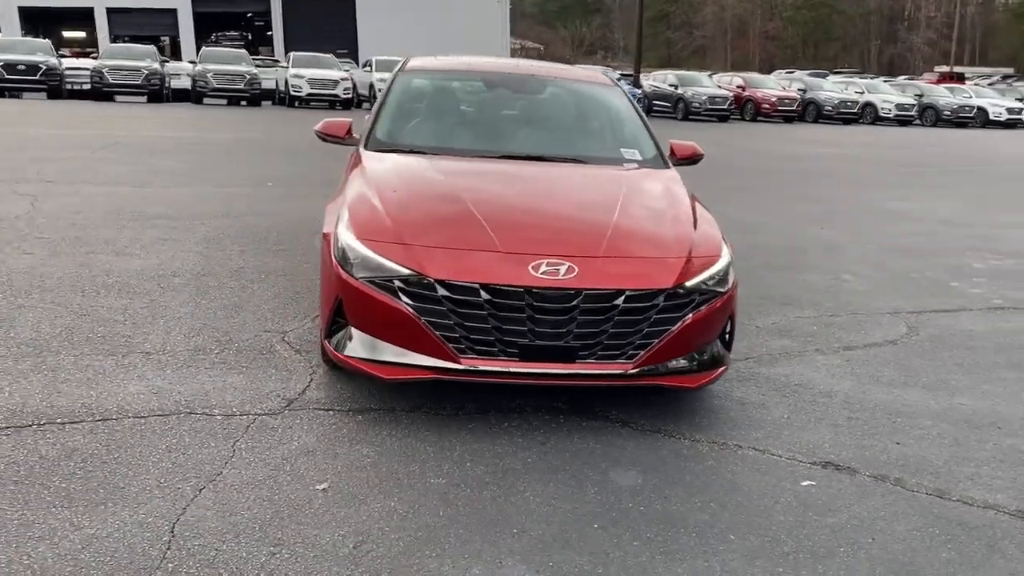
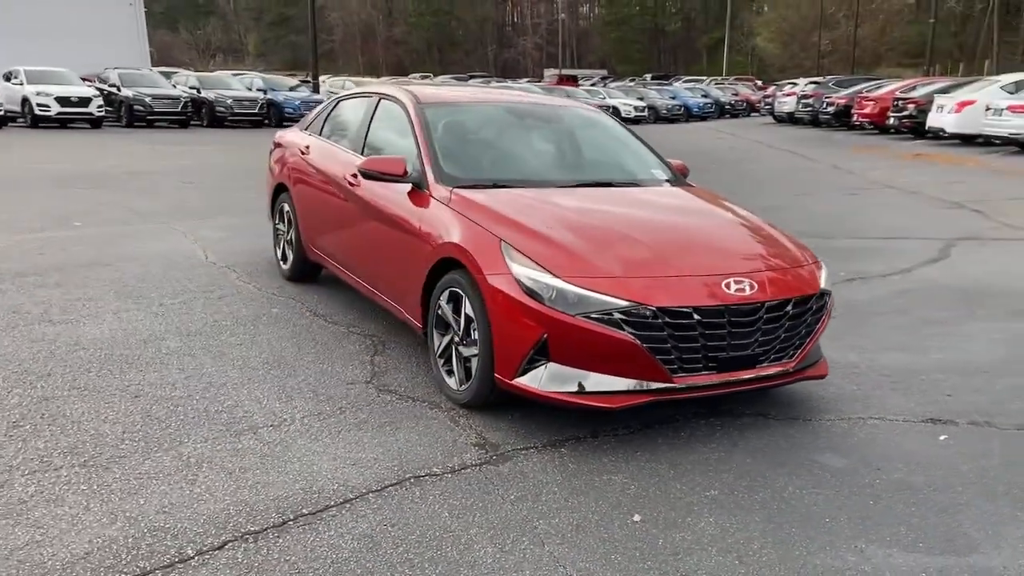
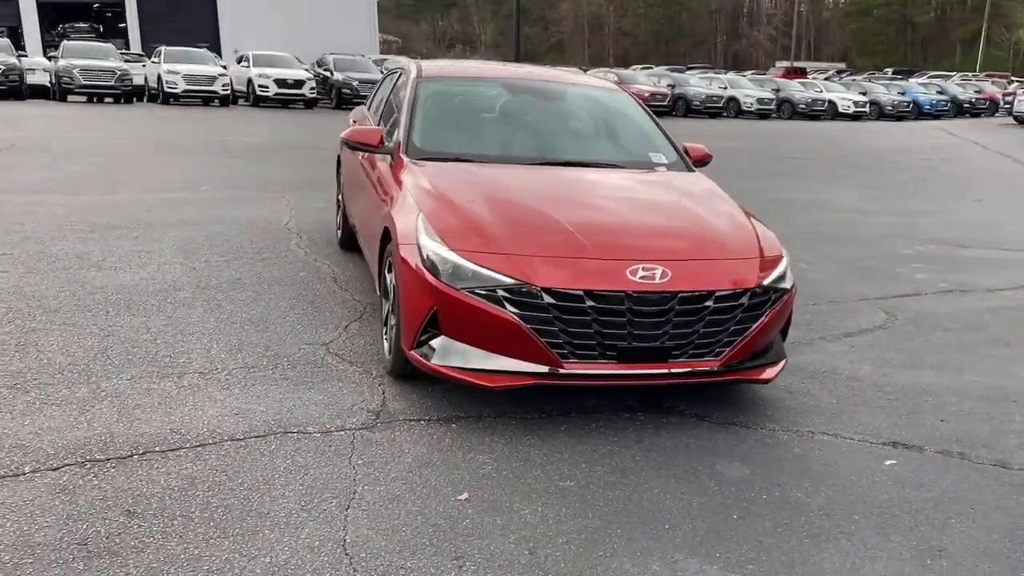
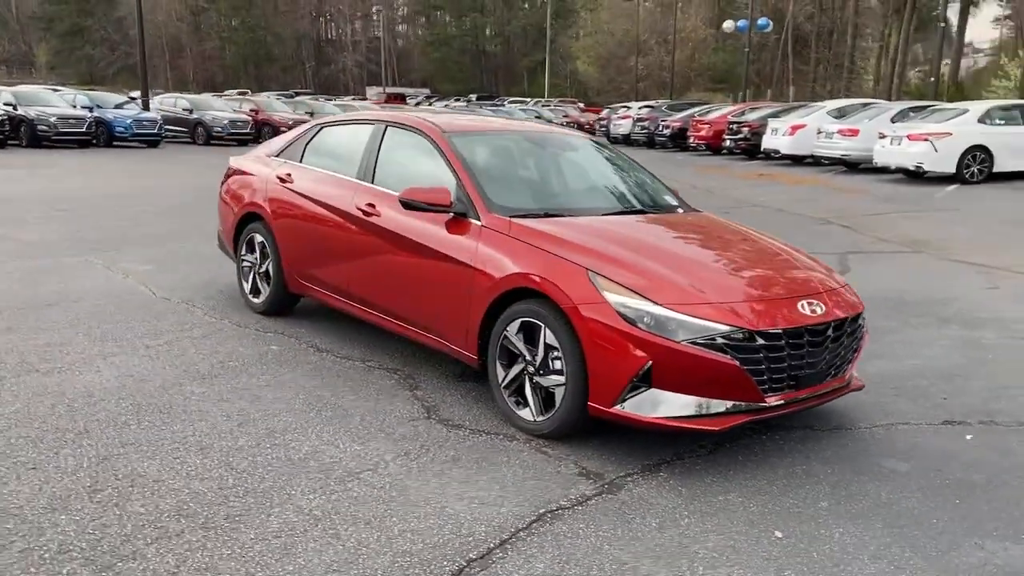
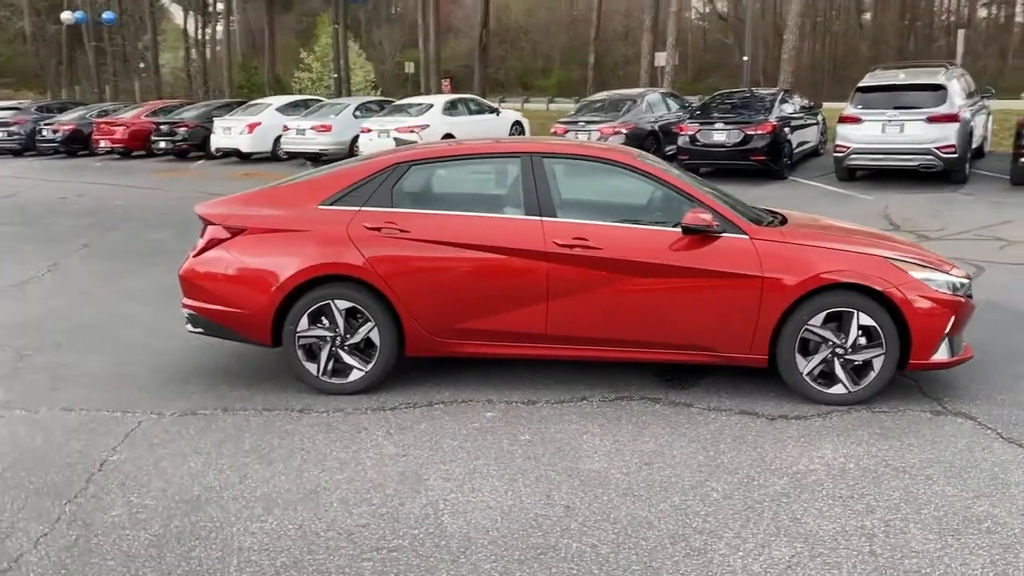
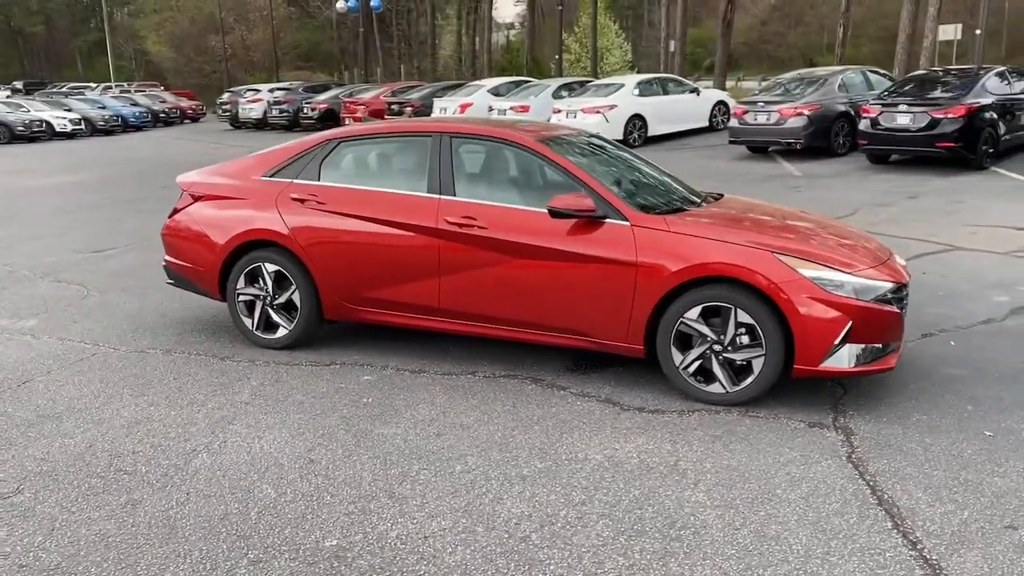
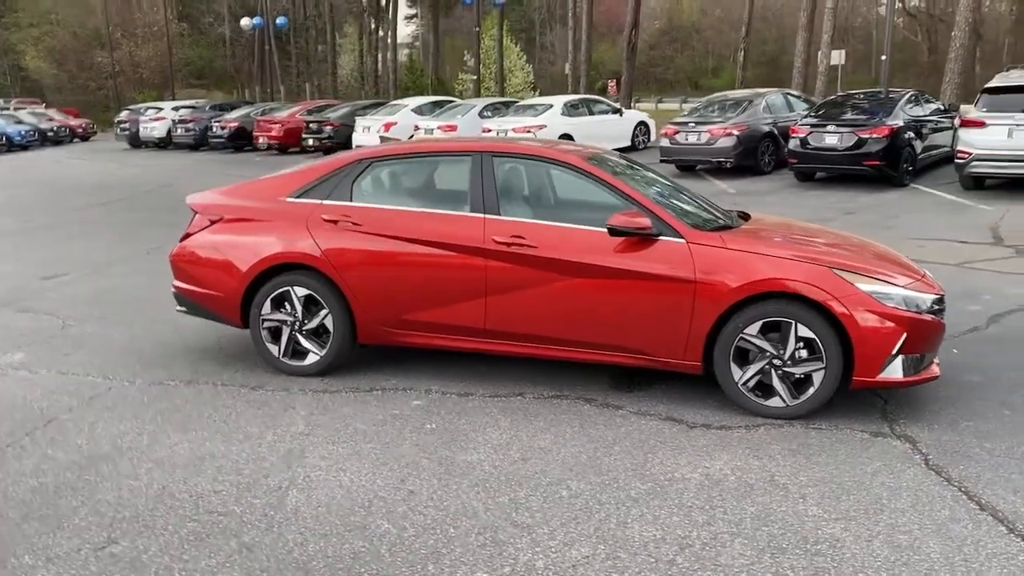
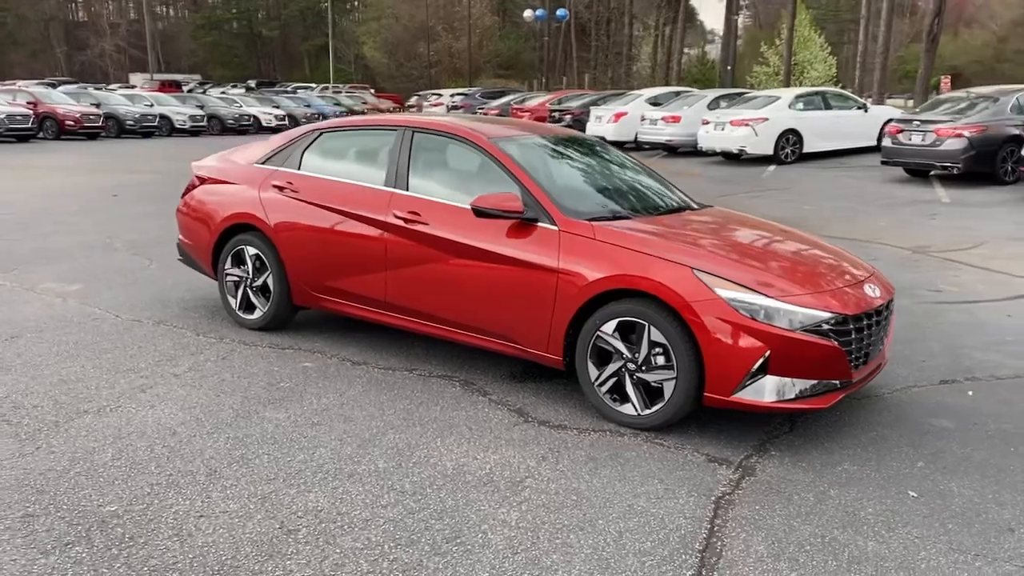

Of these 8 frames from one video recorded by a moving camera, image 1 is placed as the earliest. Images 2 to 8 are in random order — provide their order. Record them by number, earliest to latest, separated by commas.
3, 2, 4, 8, 6, 7, 5
